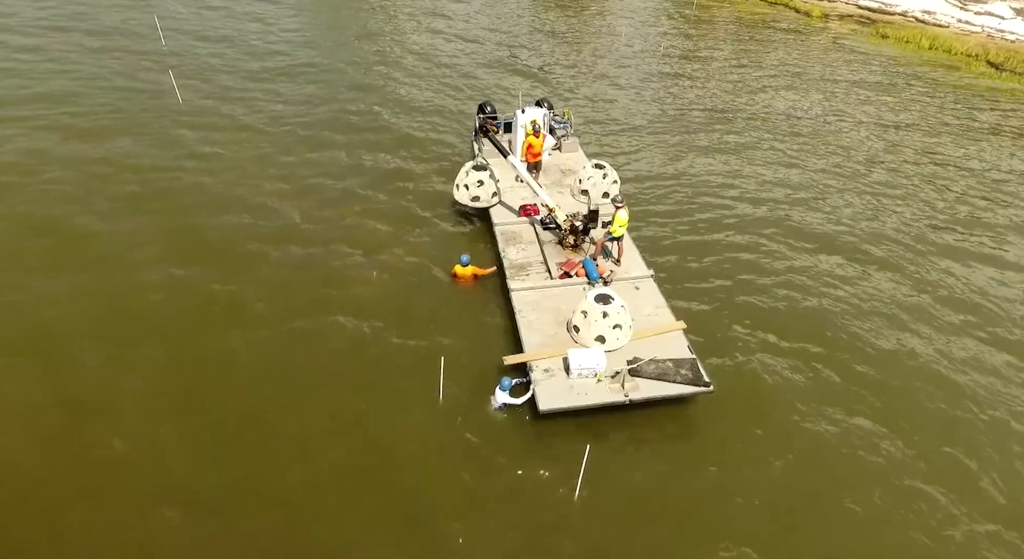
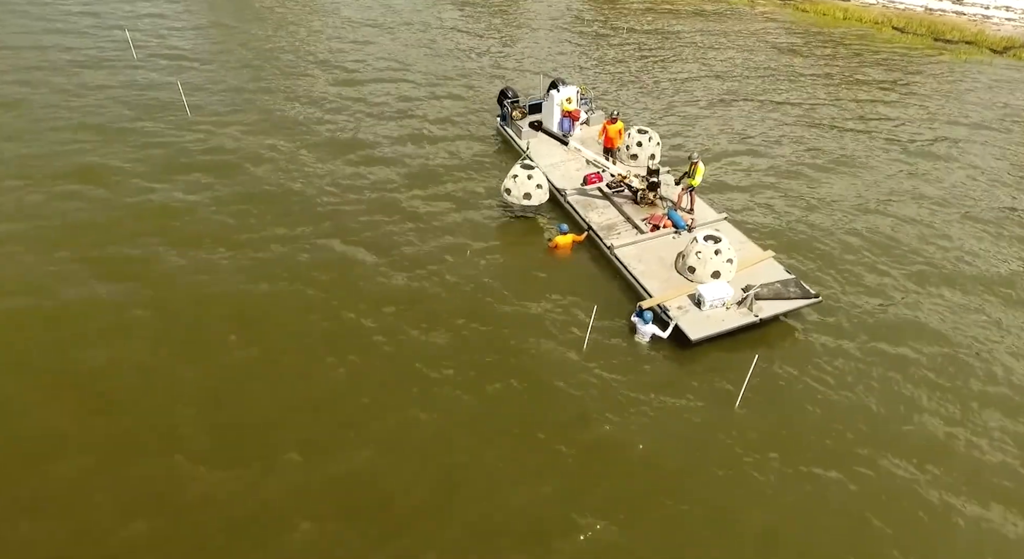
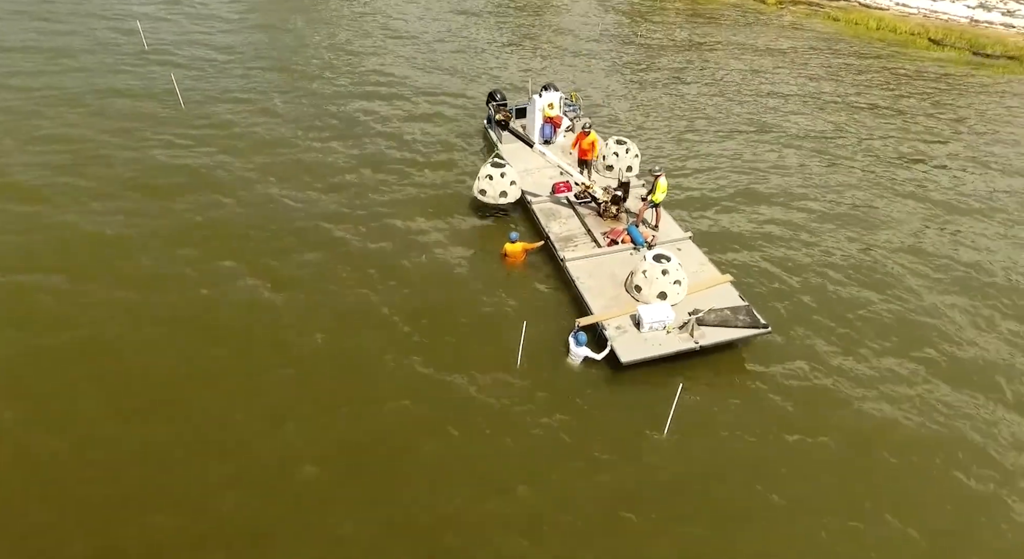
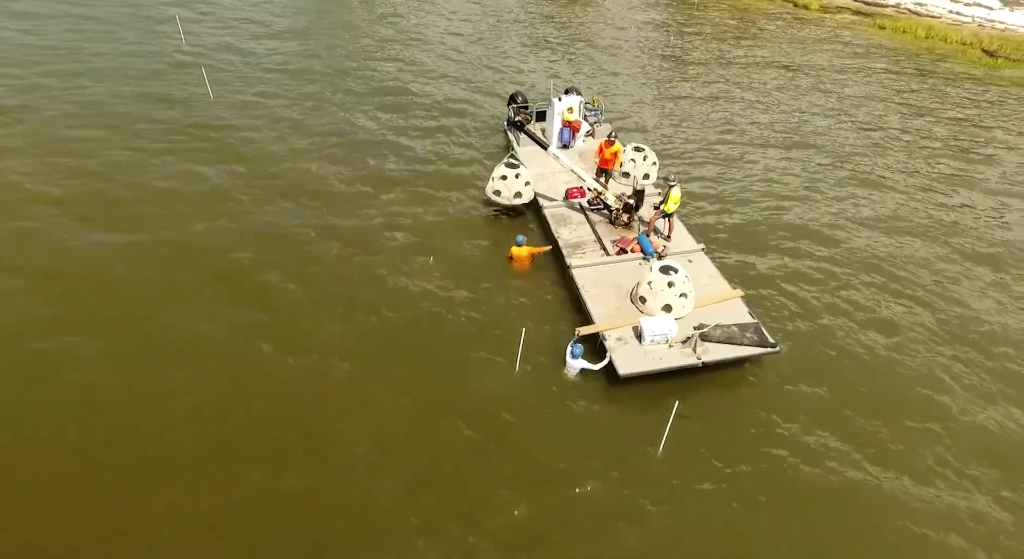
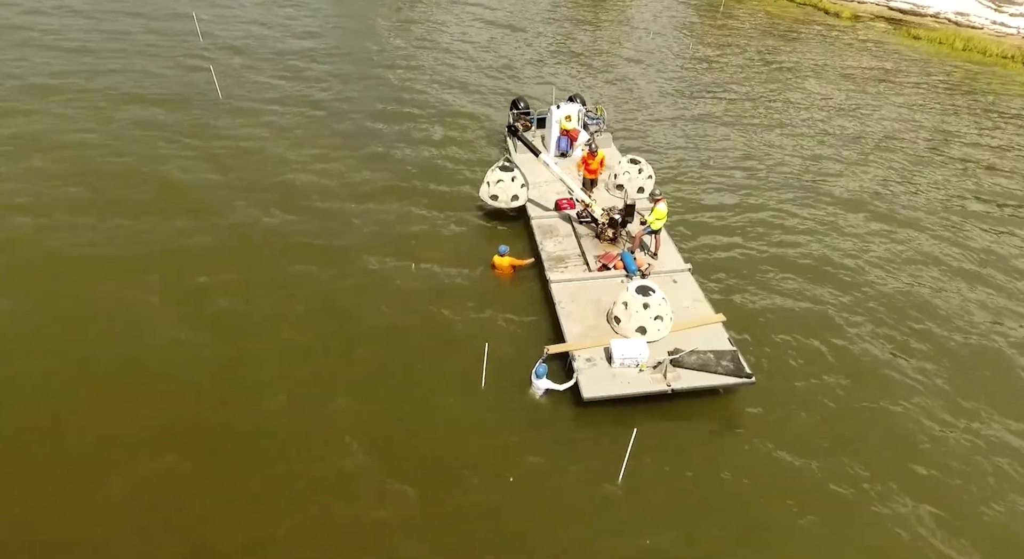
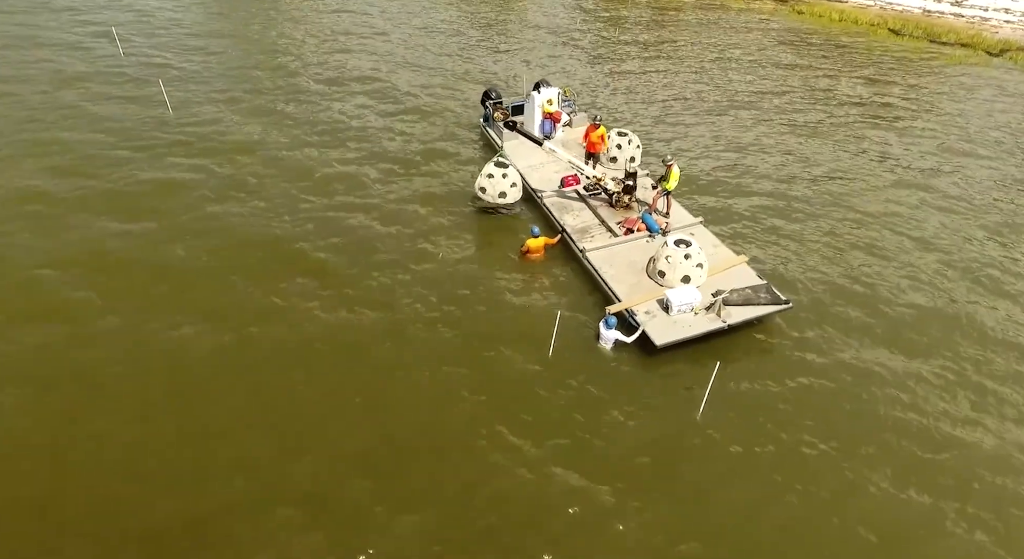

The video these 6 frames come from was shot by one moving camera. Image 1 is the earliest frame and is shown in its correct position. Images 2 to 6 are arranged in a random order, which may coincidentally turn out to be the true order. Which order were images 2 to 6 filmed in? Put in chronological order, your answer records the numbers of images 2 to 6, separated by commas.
5, 4, 3, 6, 2
